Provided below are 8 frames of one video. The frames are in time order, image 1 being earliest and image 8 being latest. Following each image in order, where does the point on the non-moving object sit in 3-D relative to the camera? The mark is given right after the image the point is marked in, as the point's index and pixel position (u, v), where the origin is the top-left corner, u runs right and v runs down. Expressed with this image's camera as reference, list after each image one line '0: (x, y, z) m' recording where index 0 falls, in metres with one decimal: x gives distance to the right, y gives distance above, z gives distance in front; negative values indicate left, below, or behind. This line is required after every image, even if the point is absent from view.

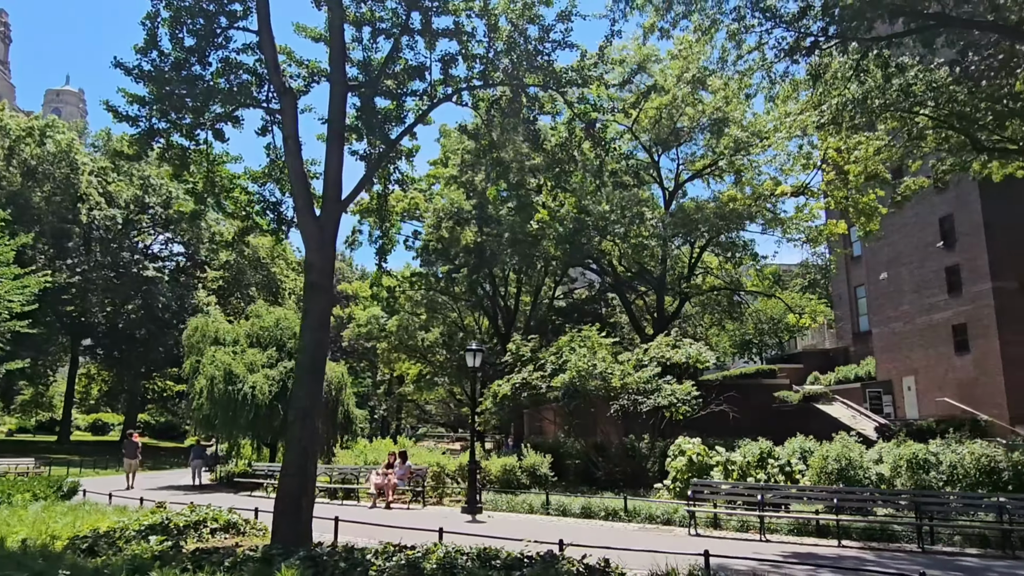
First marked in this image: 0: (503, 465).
0: (-0.3, -3.7, +15.6) m
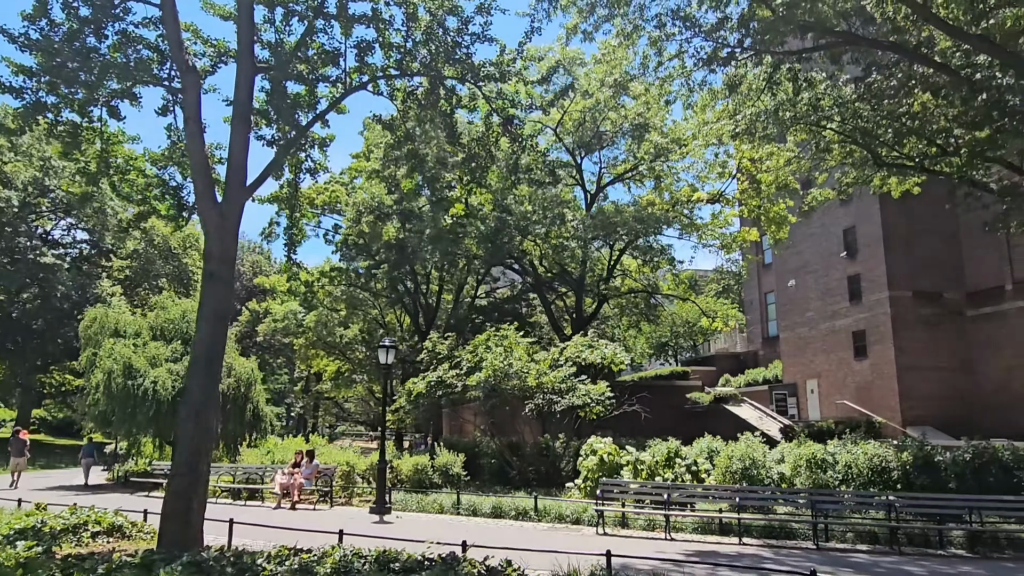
0: (-2.1, -3.6, +15.4) m
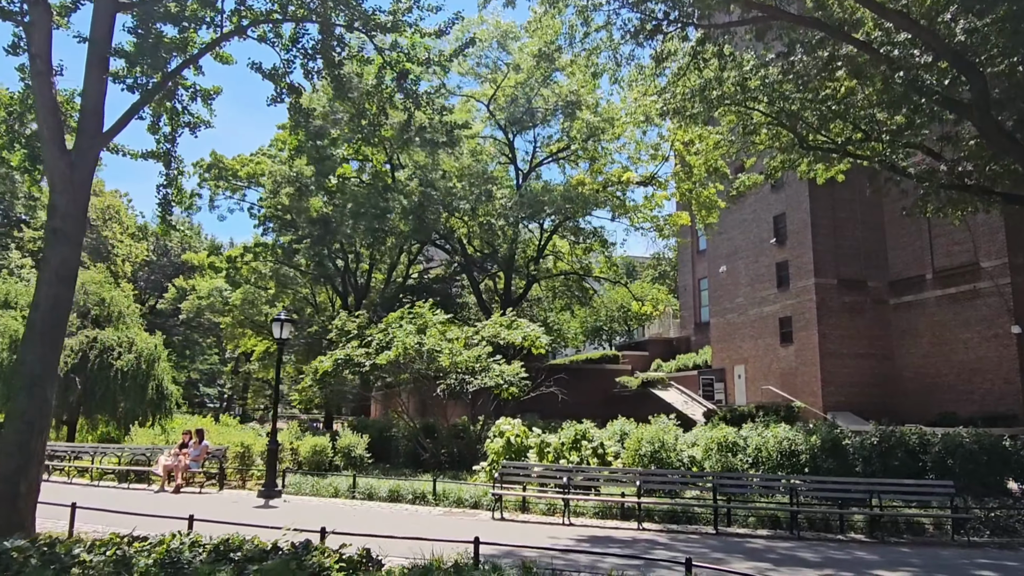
0: (-3.9, -3.1, +14.6) m
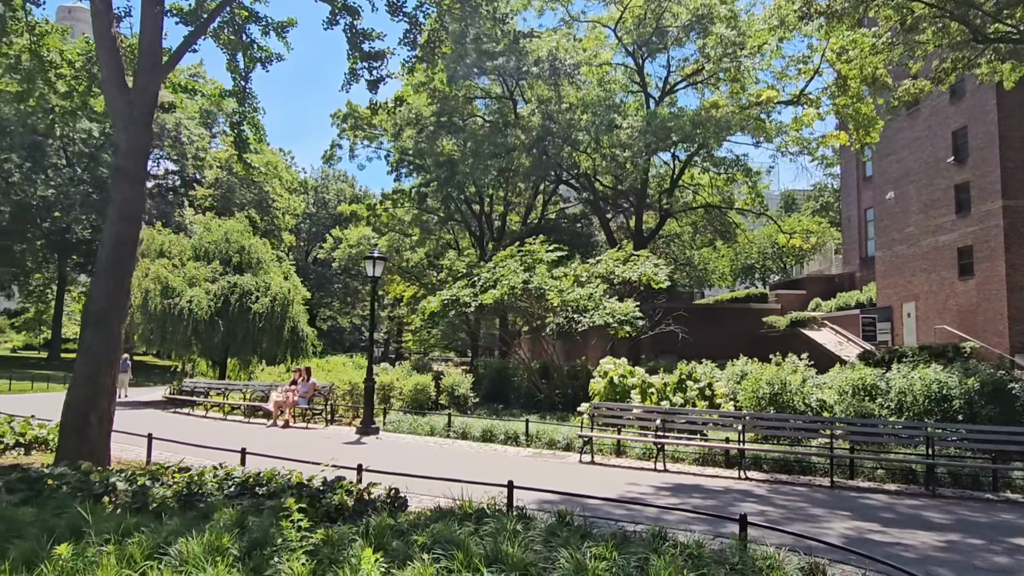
0: (-1.9, -1.9, +14.5) m
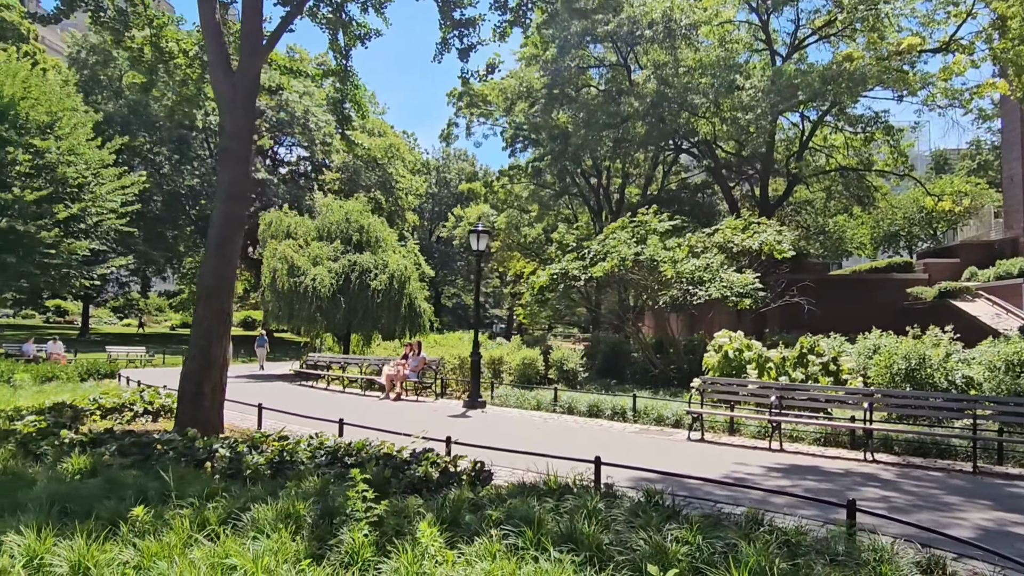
0: (+0.2, -1.4, +14.4) m
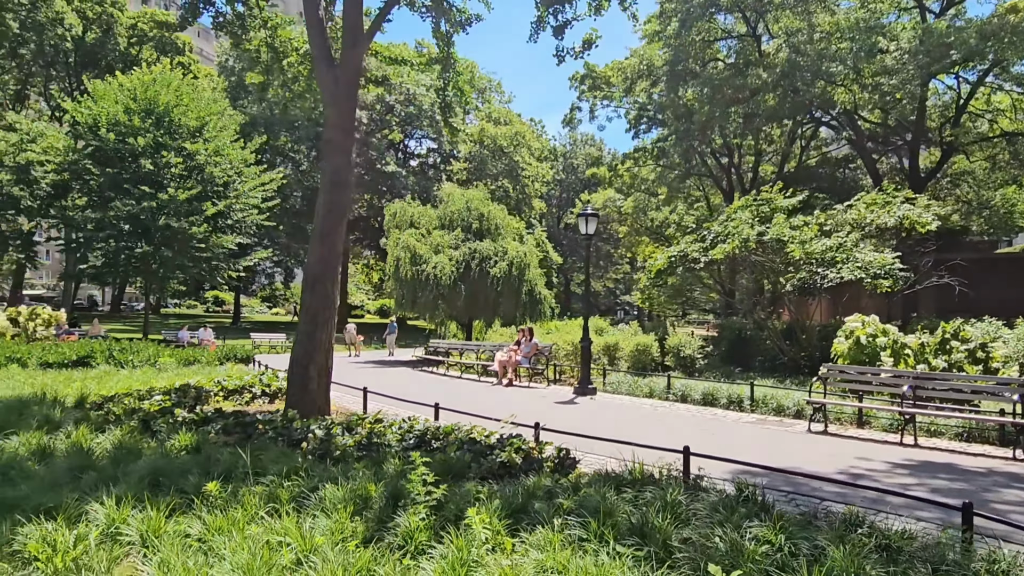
0: (+2.4, -1.1, +14.0) m
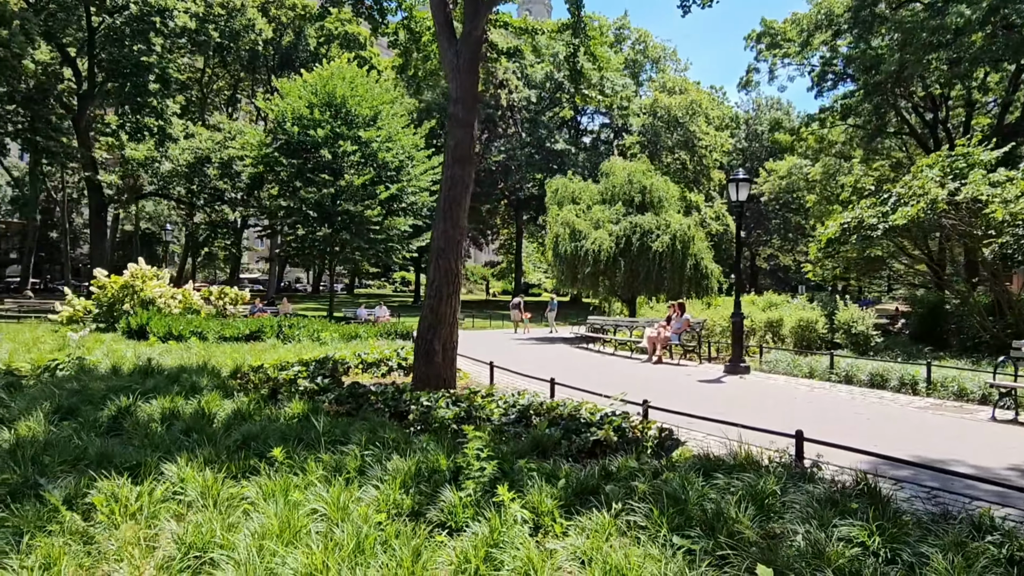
0: (+5.0, -0.5, +12.8) m
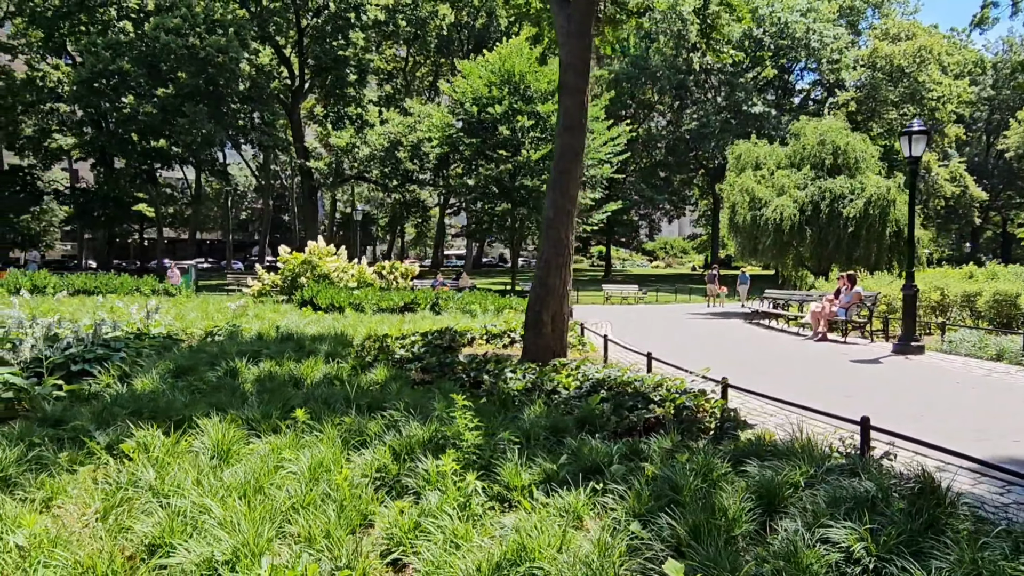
0: (+7.2, -0.1, +10.9) m
